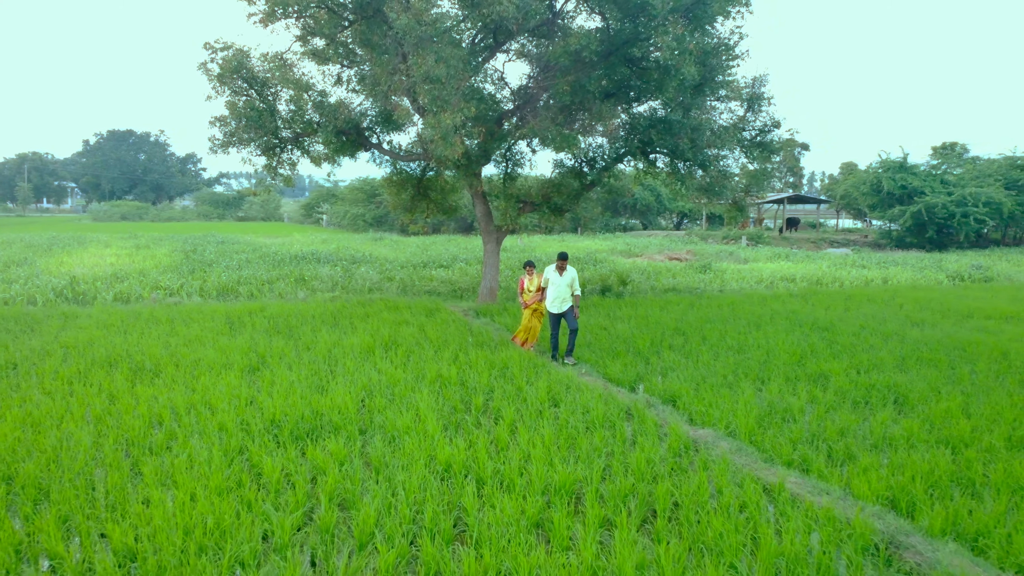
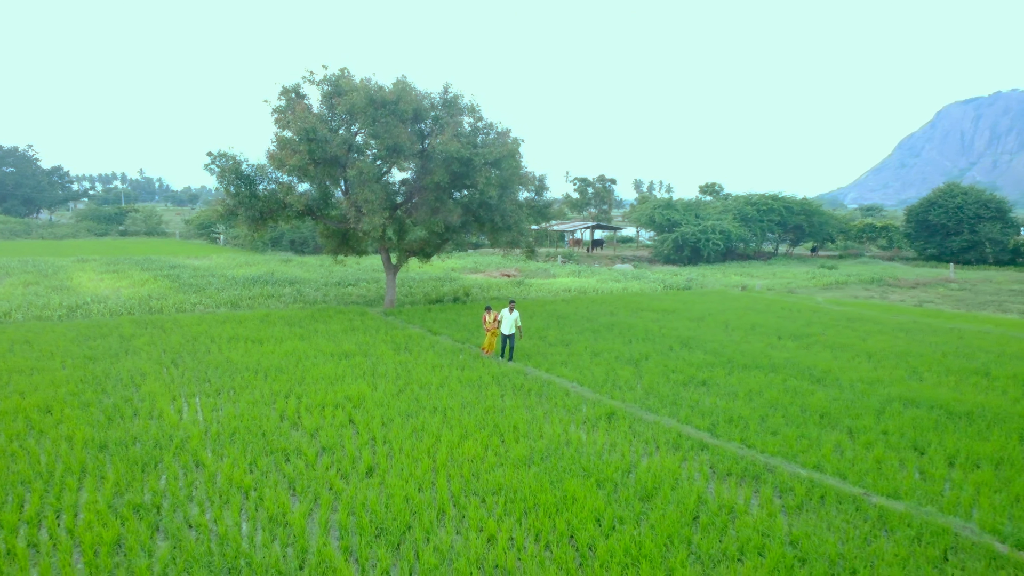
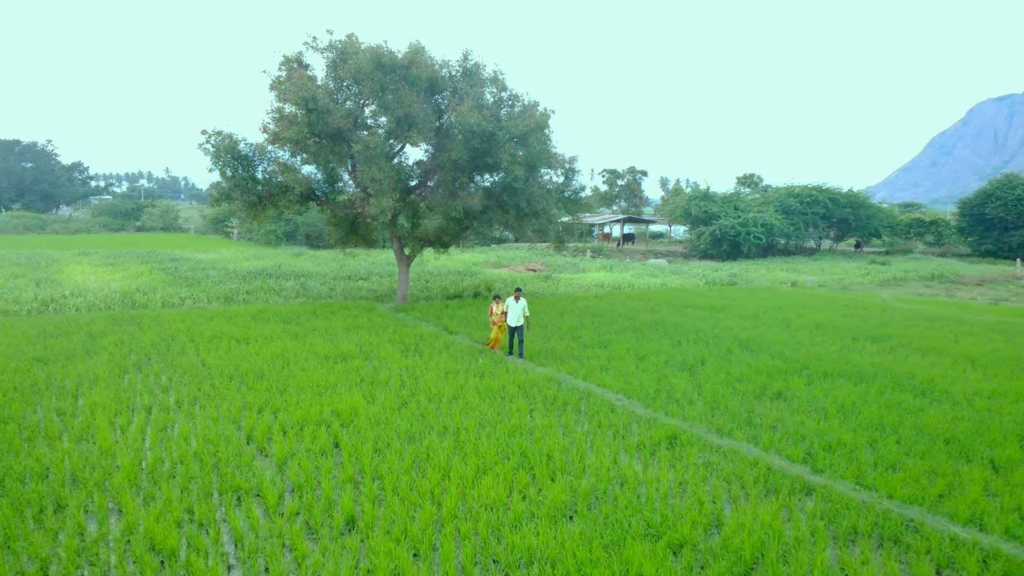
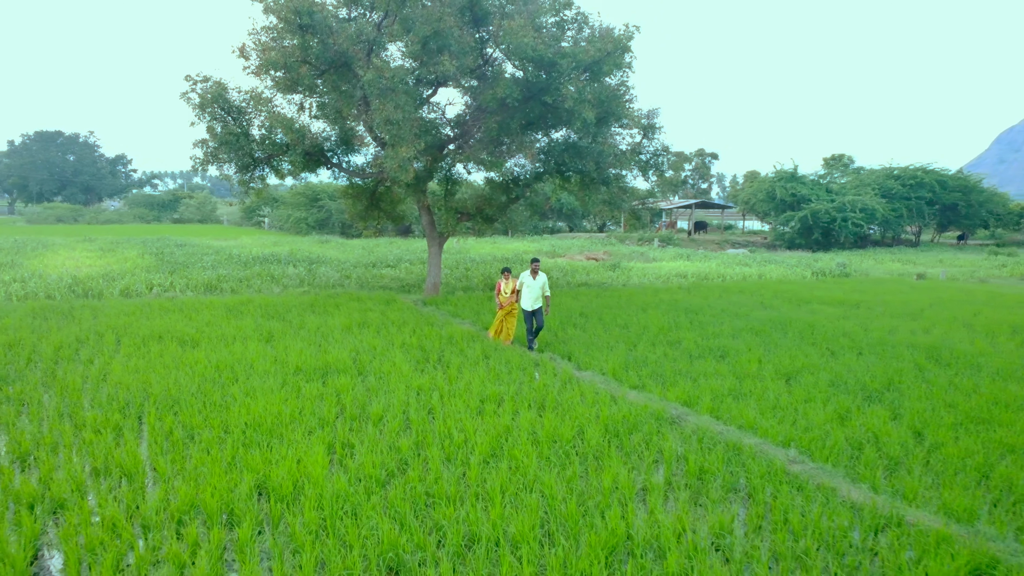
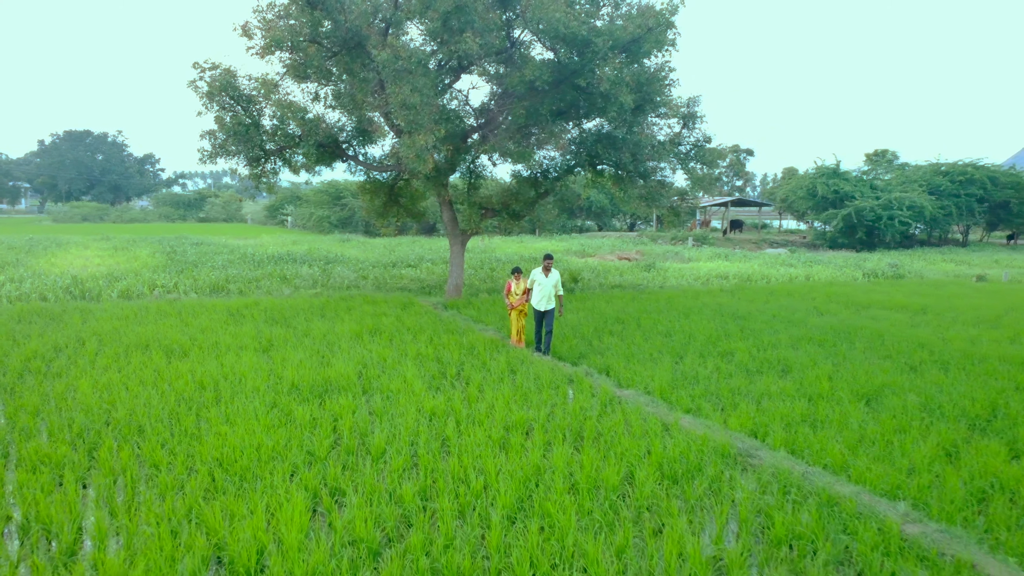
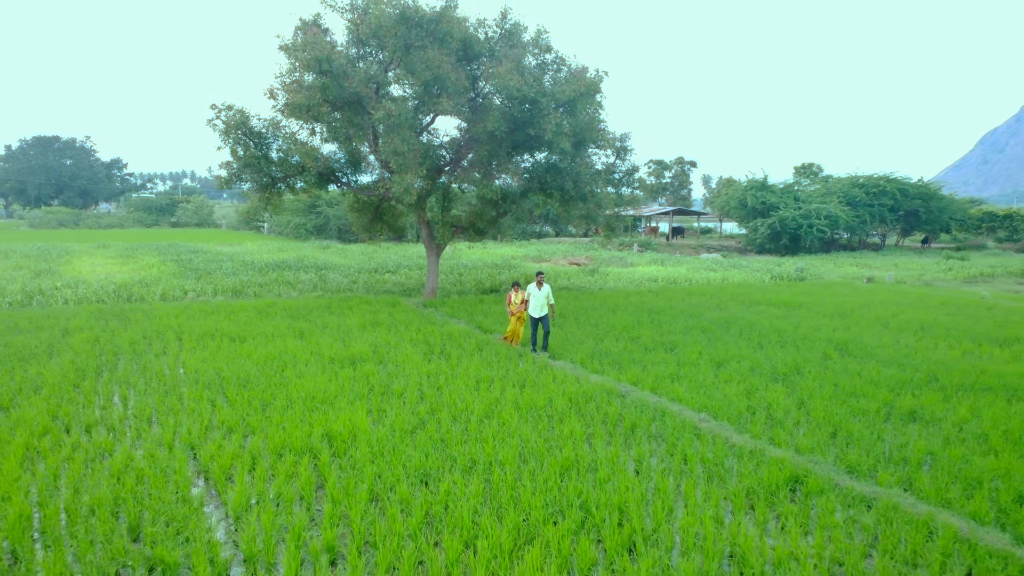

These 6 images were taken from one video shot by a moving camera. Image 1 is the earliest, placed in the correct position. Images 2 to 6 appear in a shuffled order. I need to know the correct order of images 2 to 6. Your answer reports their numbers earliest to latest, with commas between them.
5, 4, 6, 3, 2
